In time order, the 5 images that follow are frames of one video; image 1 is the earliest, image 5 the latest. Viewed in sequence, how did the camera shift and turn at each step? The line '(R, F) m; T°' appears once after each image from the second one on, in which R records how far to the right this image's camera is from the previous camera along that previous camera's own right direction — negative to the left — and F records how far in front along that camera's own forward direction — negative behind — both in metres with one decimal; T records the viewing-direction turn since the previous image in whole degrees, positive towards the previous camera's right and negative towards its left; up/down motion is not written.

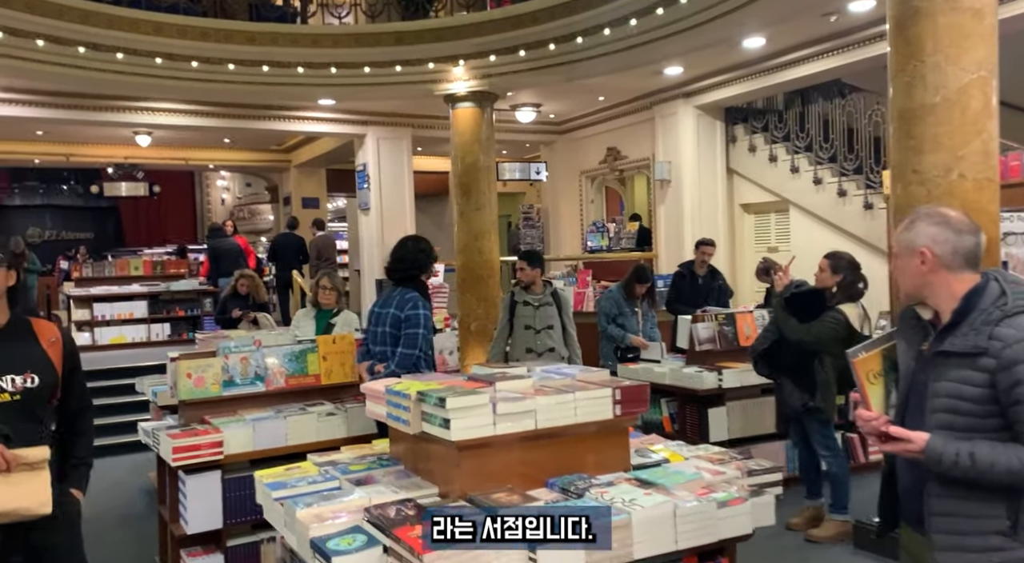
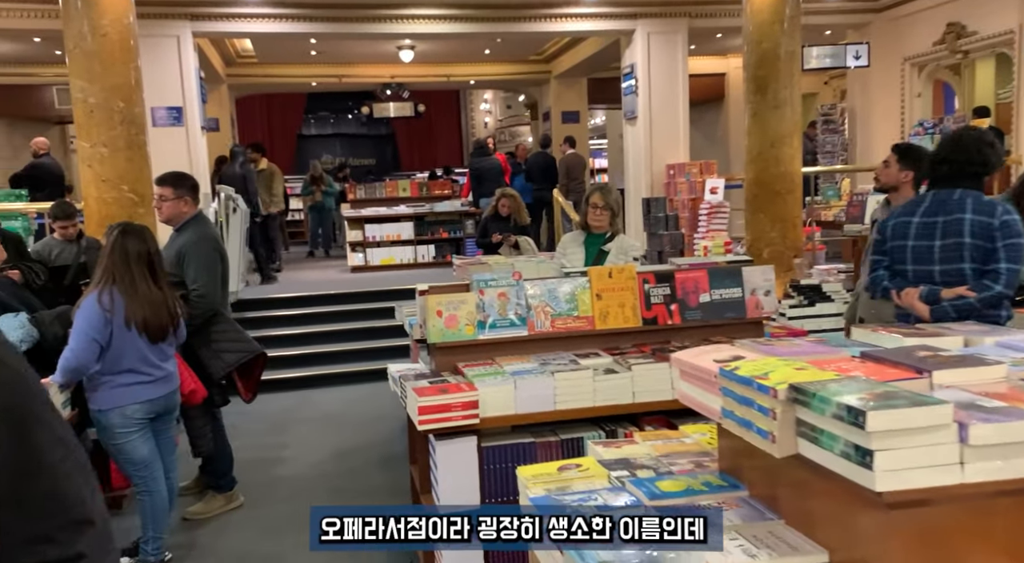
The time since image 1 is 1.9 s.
(-0.2, +0.7) m; -17°
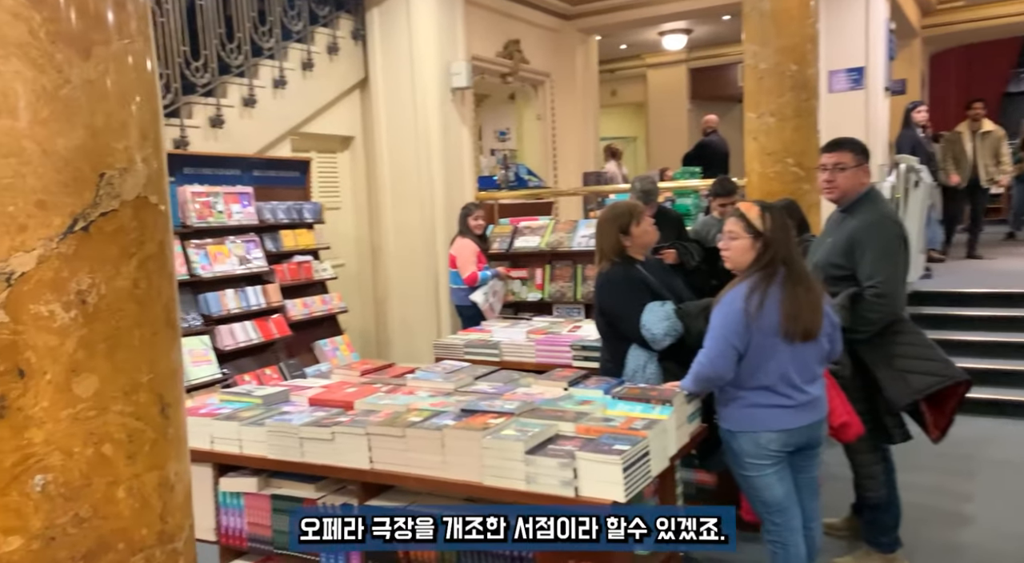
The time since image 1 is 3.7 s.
(-0.3, +0.8) m; -42°
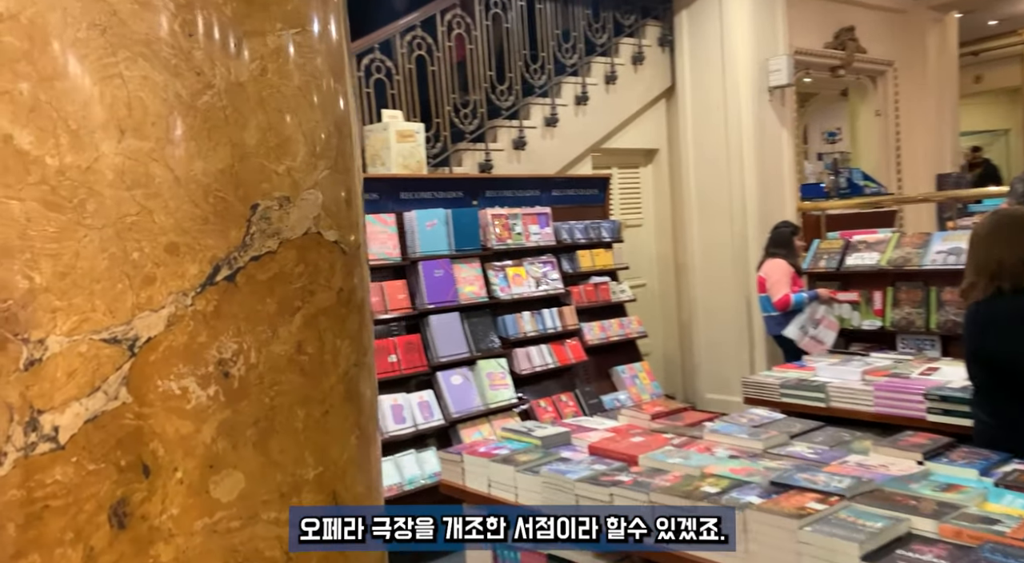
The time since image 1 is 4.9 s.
(0.0, +0.6) m; -21°
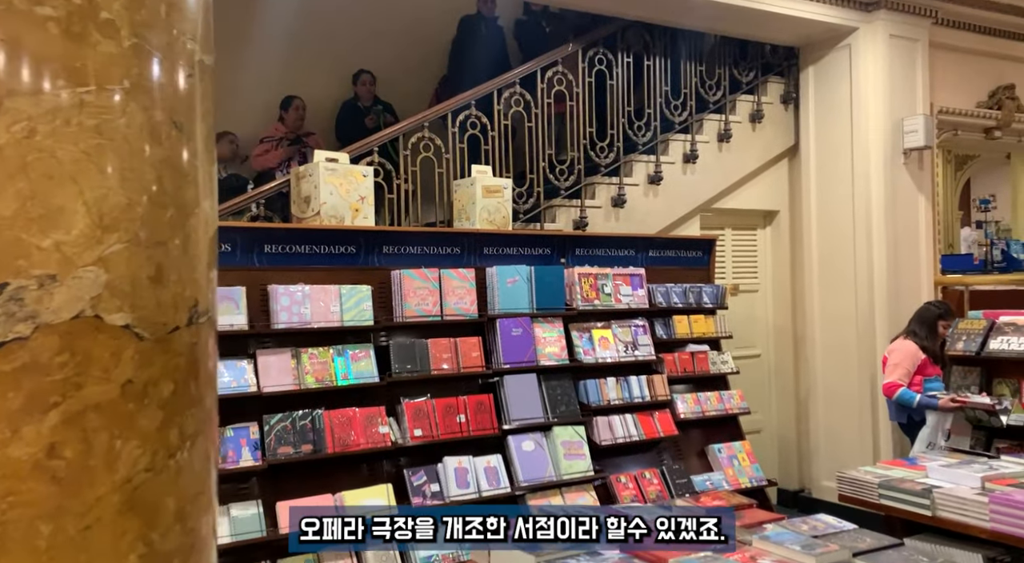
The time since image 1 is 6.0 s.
(+0.4, +0.2) m; -10°
